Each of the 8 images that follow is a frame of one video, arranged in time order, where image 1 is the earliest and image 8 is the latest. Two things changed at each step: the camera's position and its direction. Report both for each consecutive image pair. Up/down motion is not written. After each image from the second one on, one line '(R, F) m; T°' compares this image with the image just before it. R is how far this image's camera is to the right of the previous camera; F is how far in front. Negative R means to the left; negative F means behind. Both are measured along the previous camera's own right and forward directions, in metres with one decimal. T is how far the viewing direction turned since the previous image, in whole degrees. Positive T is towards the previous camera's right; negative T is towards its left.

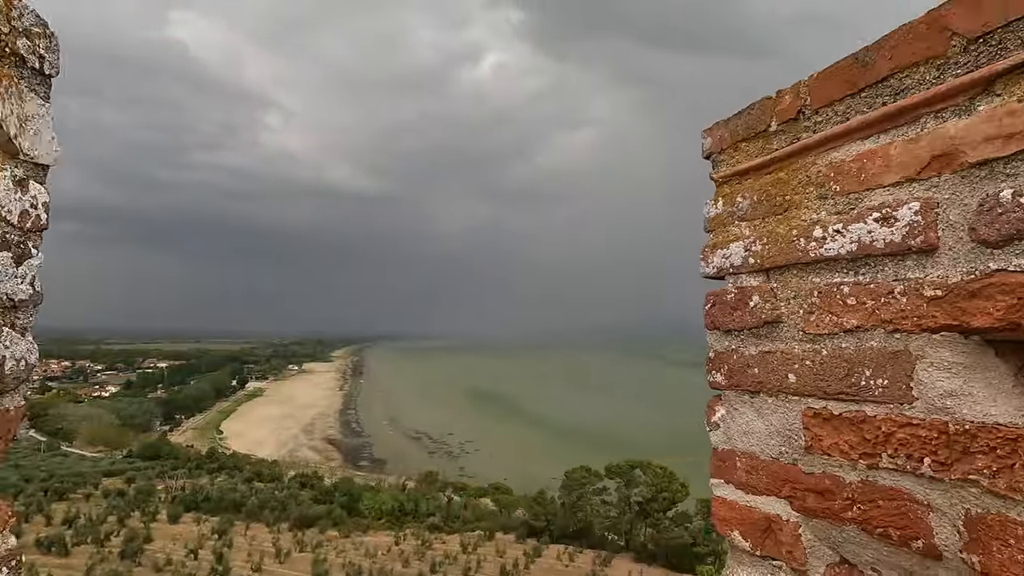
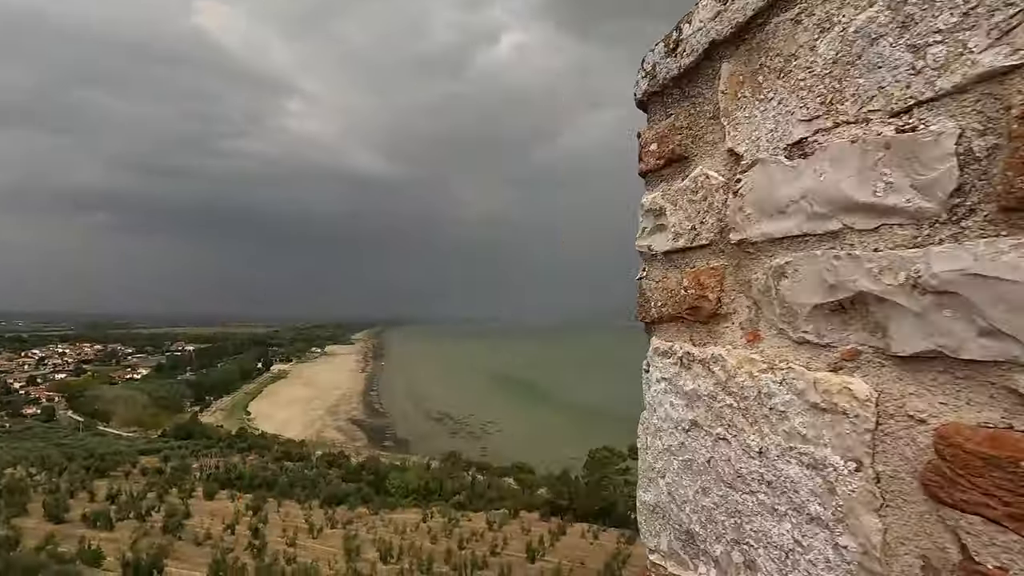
(-1.9, -0.6) m; -2°
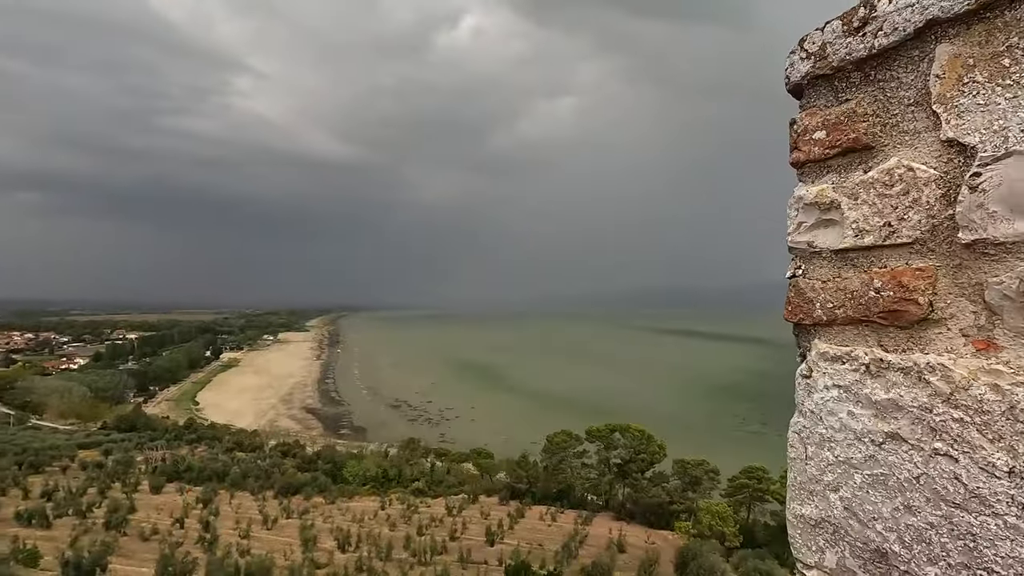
(-0.4, +0.1) m; +4°
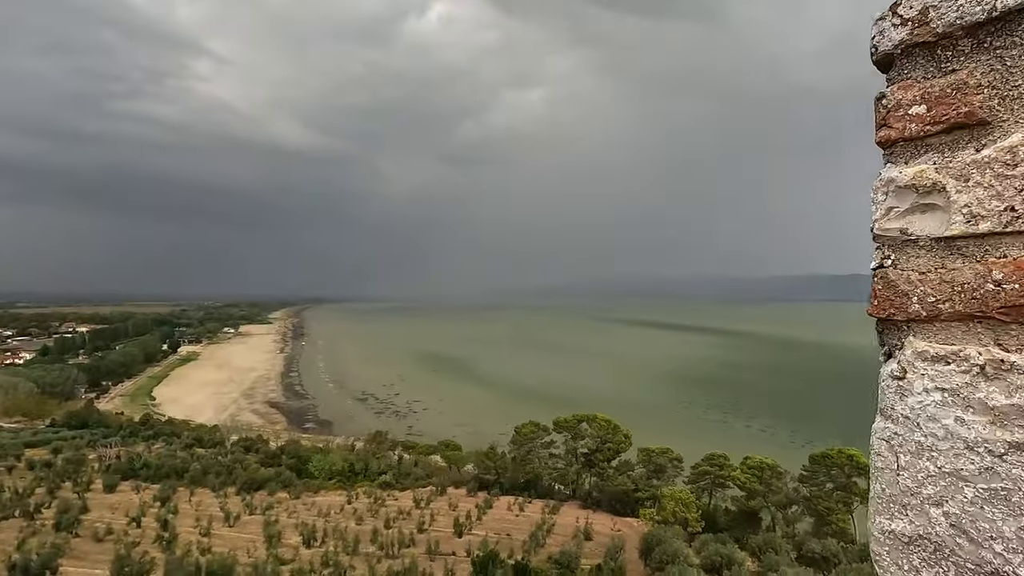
(-0.2, +0.2) m; +3°
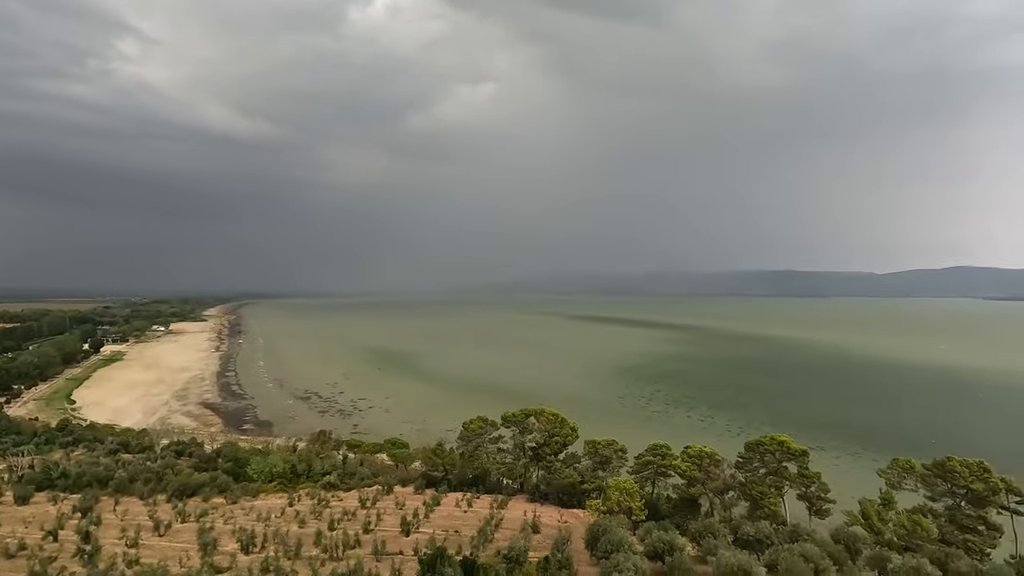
(0.0, +0.5) m; +6°
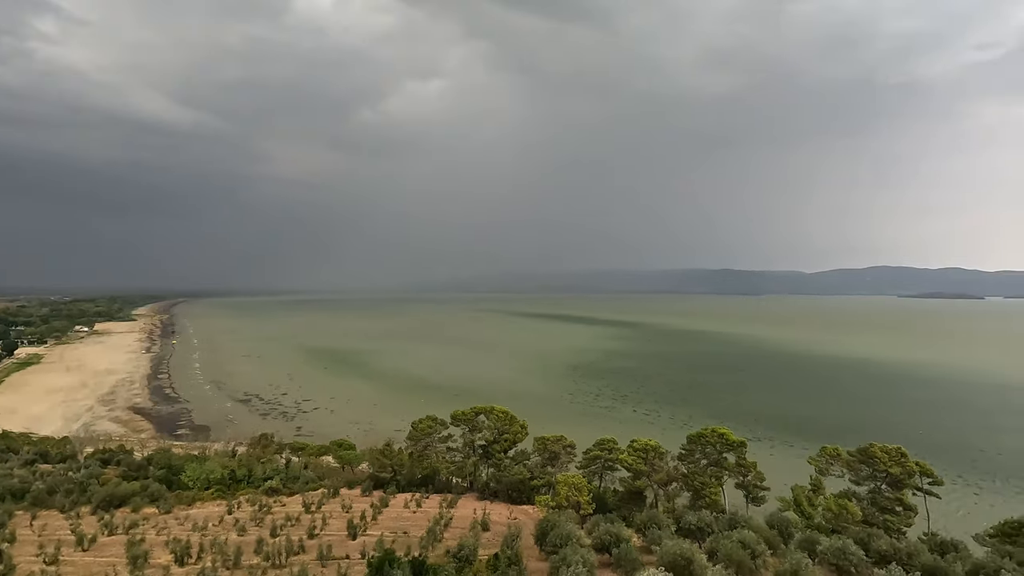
(0.0, +0.1) m; +5°
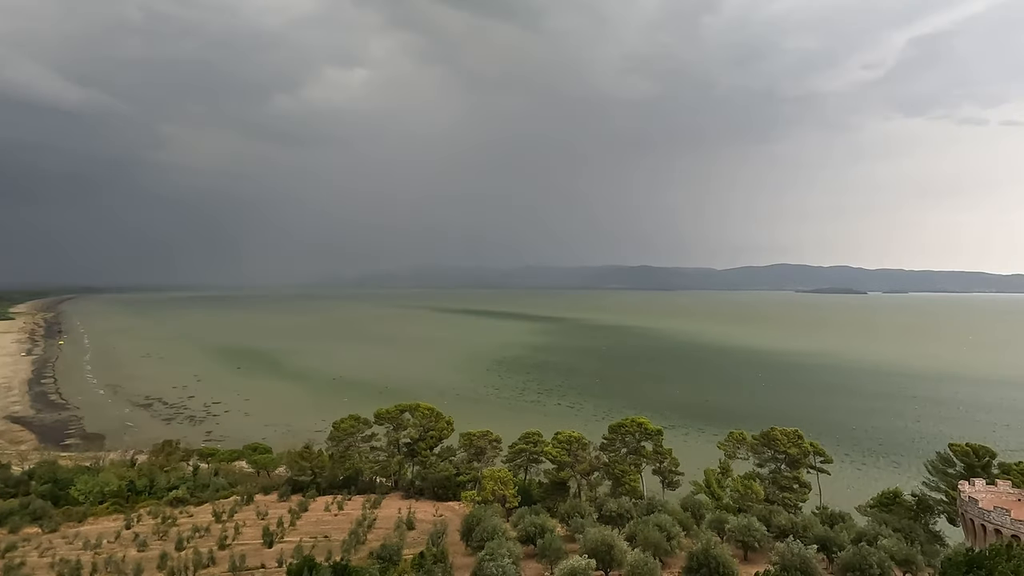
(+0.1, +0.3) m; +8°
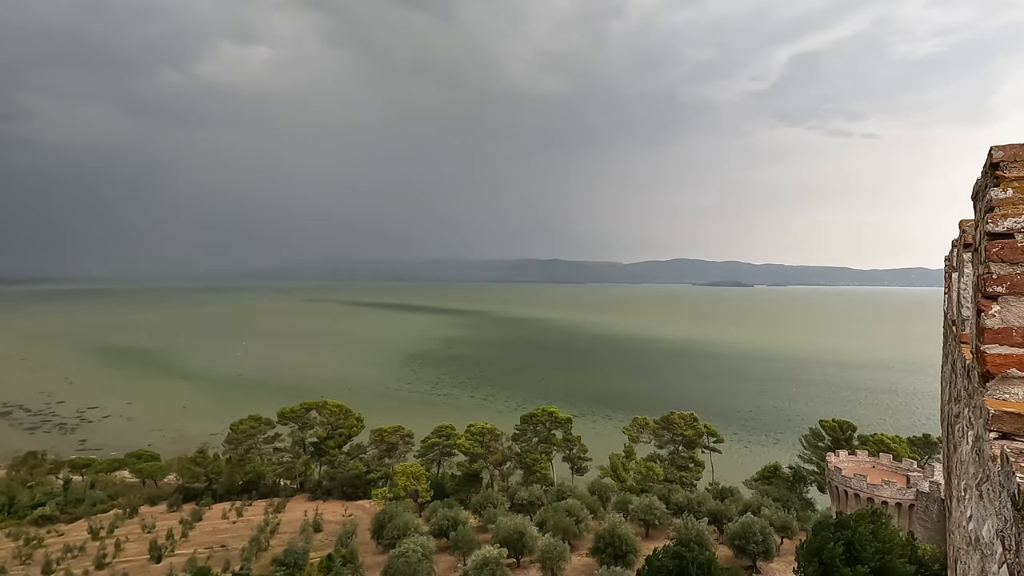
(0.0, +0.1) m; +9°
